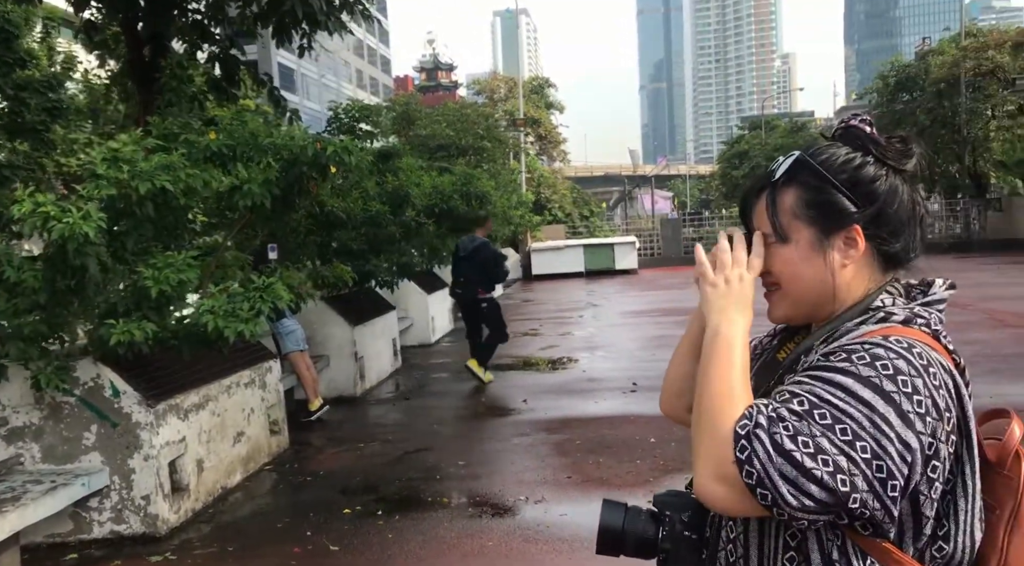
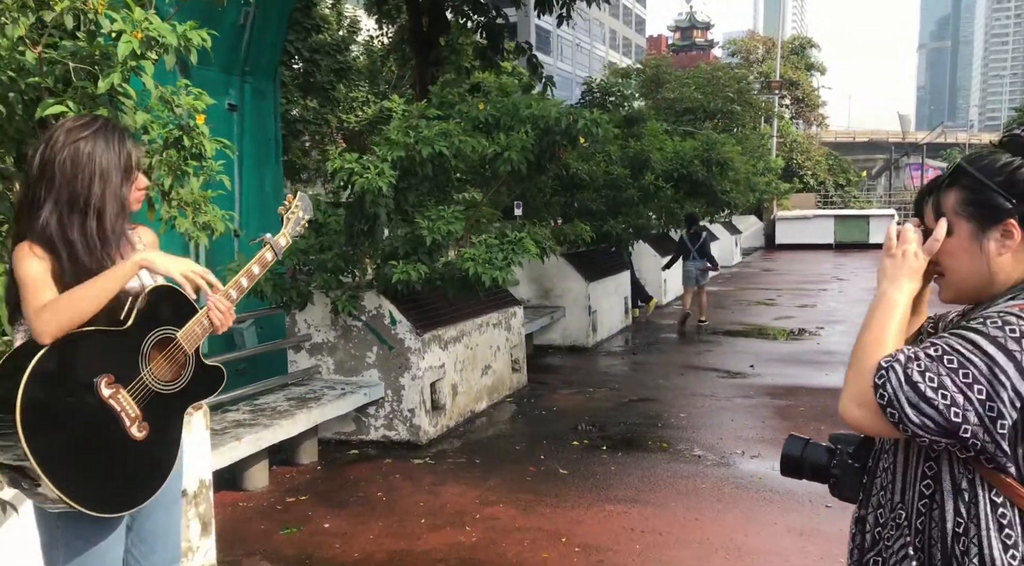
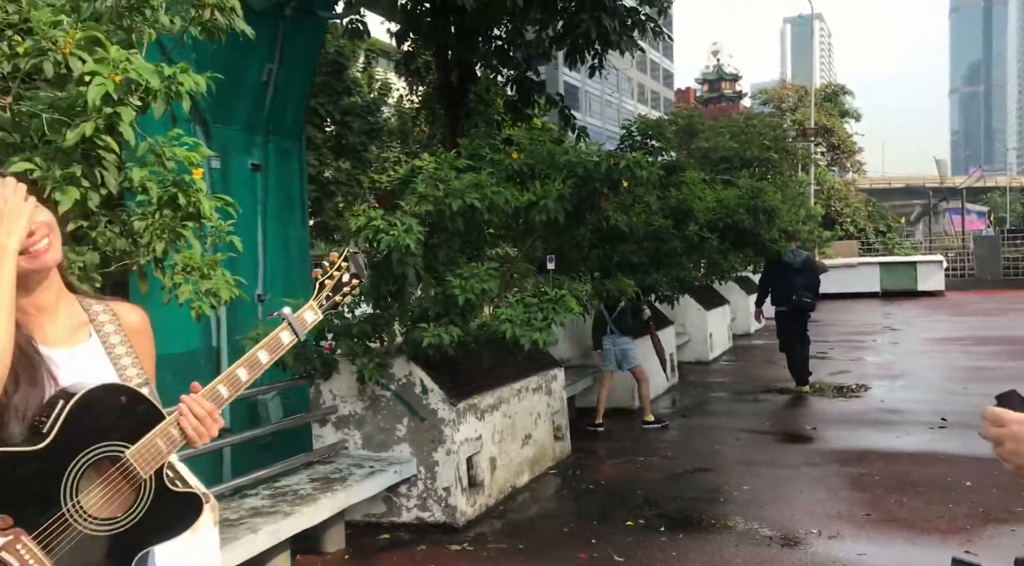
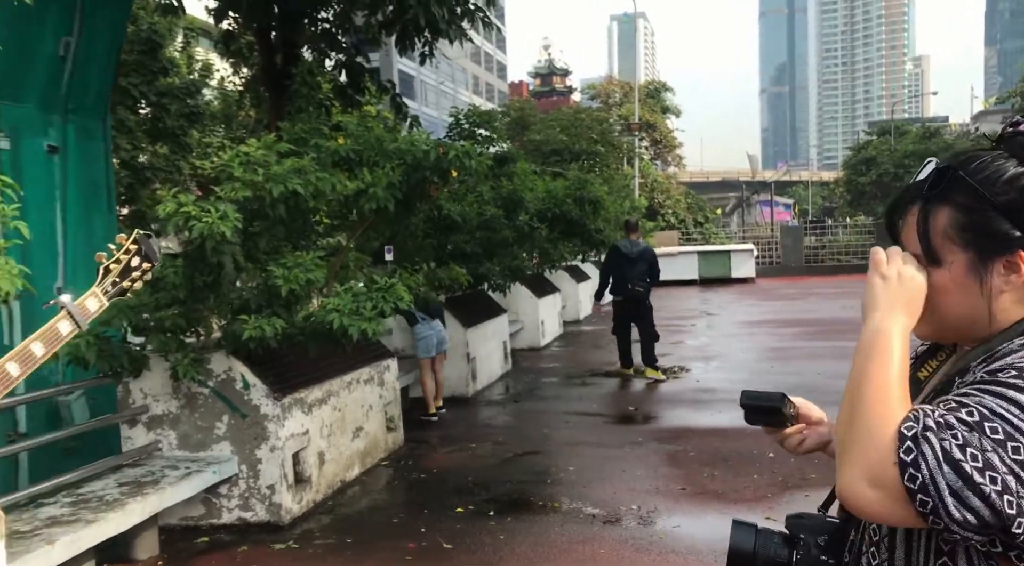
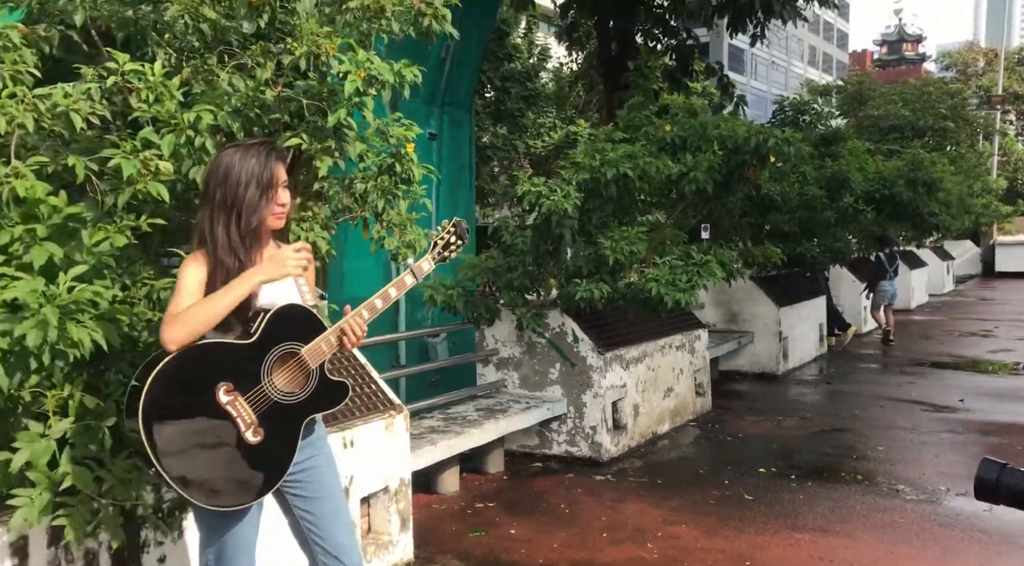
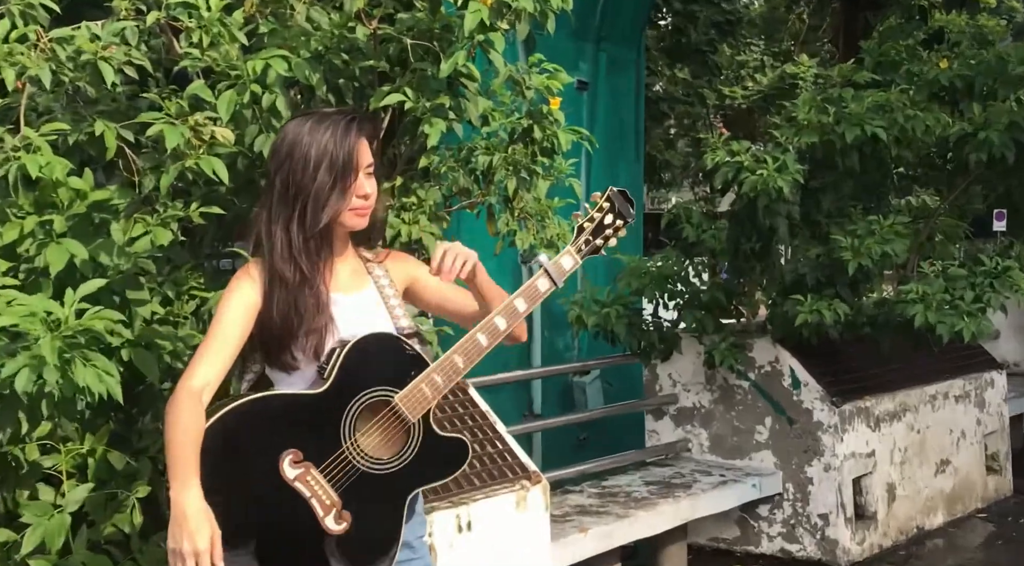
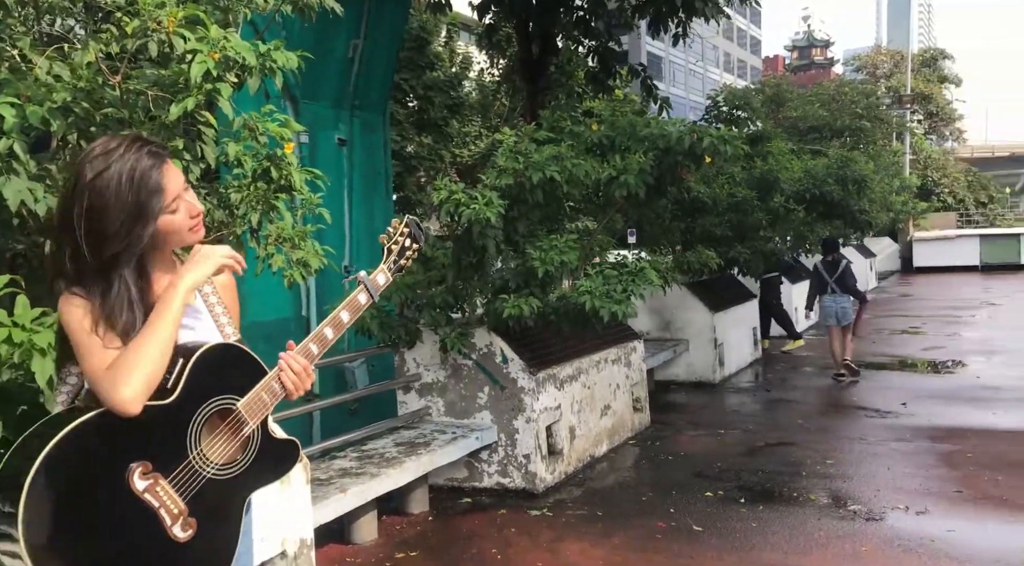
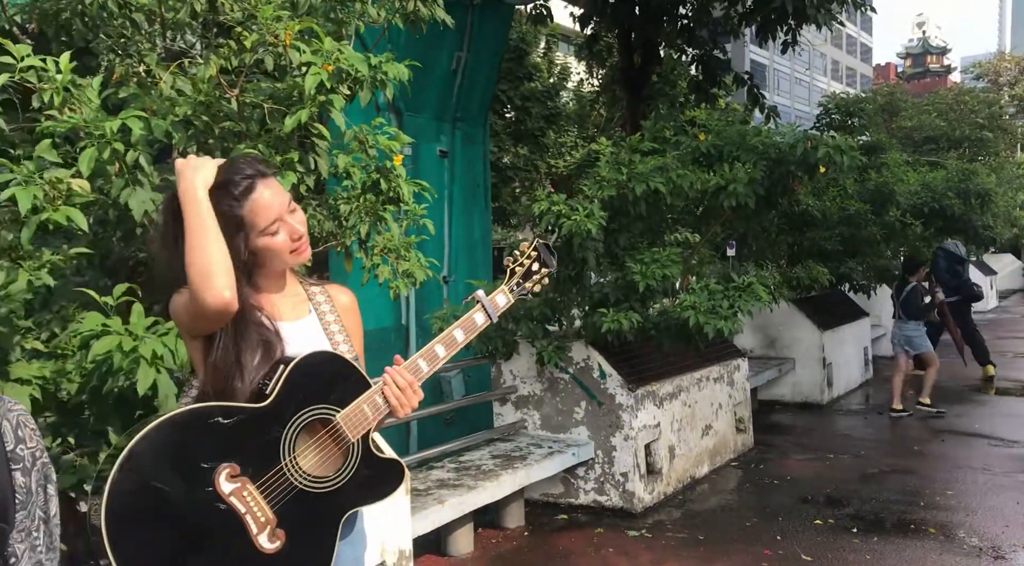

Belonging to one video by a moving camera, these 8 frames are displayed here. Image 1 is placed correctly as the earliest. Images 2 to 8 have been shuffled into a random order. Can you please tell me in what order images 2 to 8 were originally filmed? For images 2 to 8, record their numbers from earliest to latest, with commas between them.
4, 3, 8, 7, 2, 5, 6
